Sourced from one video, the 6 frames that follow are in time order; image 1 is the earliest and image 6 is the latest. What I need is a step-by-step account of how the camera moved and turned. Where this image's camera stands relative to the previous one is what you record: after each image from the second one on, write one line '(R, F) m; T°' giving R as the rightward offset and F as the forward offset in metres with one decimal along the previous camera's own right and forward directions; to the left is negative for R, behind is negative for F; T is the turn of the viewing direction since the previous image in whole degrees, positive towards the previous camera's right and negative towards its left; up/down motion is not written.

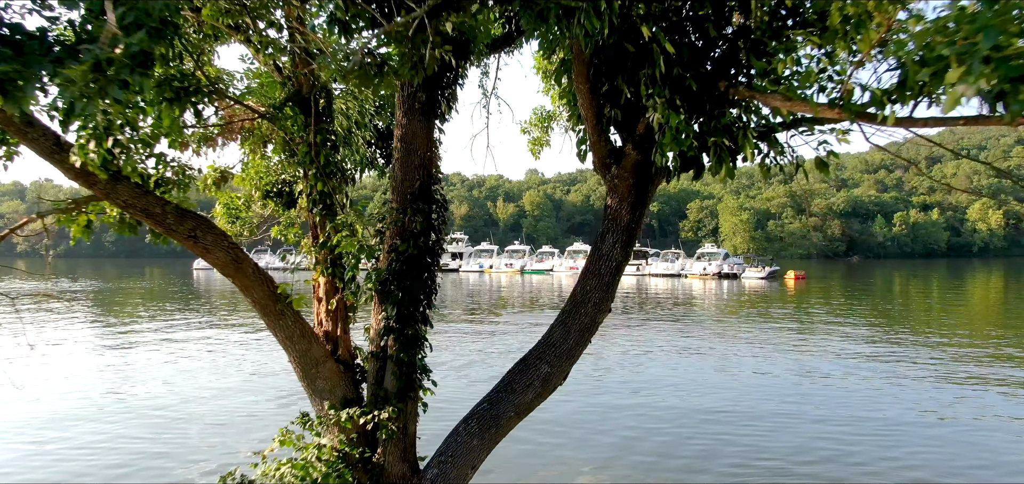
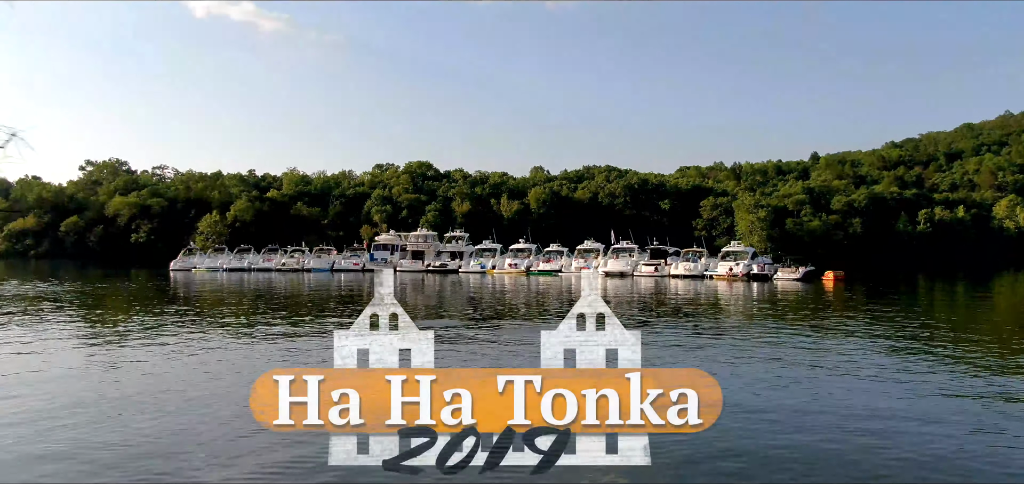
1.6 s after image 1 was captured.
(0.0, +3.1) m; 0°
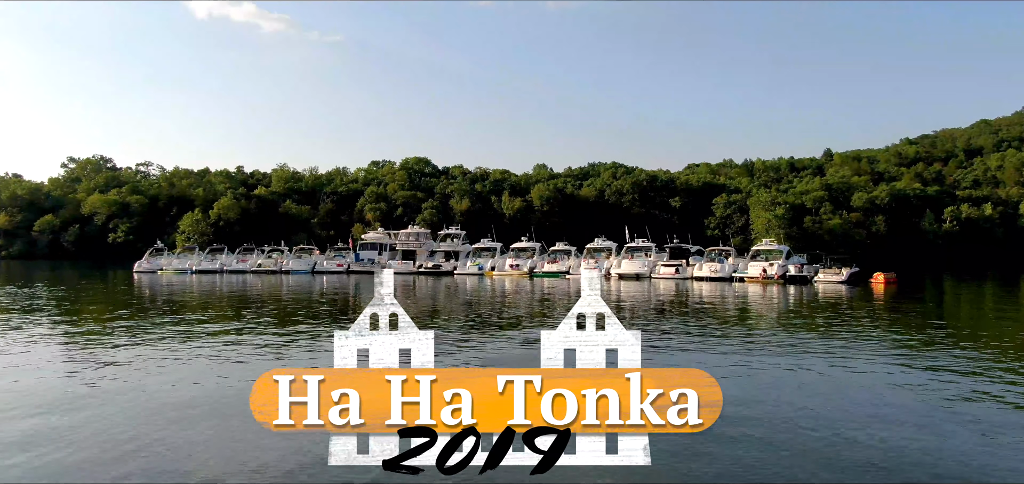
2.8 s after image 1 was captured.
(0.0, +3.4) m; 0°
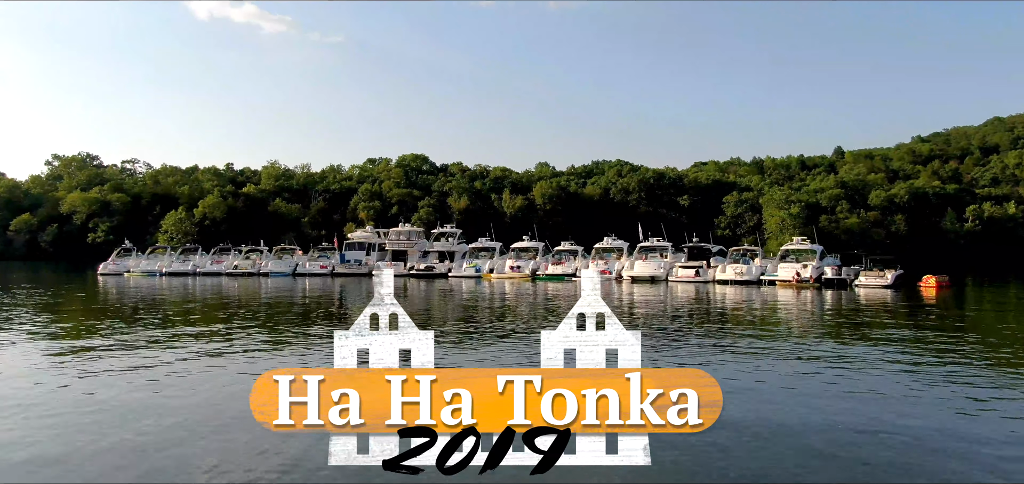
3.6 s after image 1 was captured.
(0.0, +2.7) m; 0°
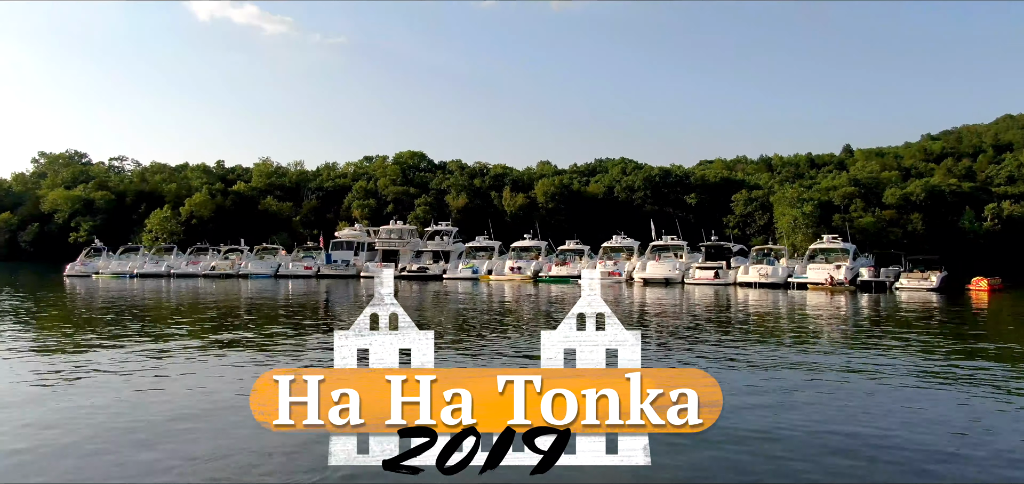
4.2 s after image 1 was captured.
(0.0, +2.2) m; 0°
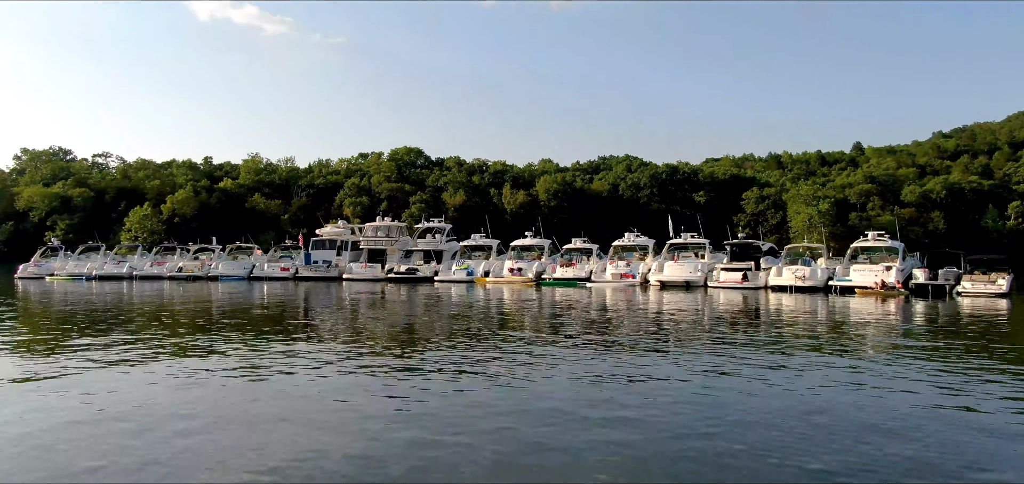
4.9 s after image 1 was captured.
(0.0, +2.6) m; 0°
